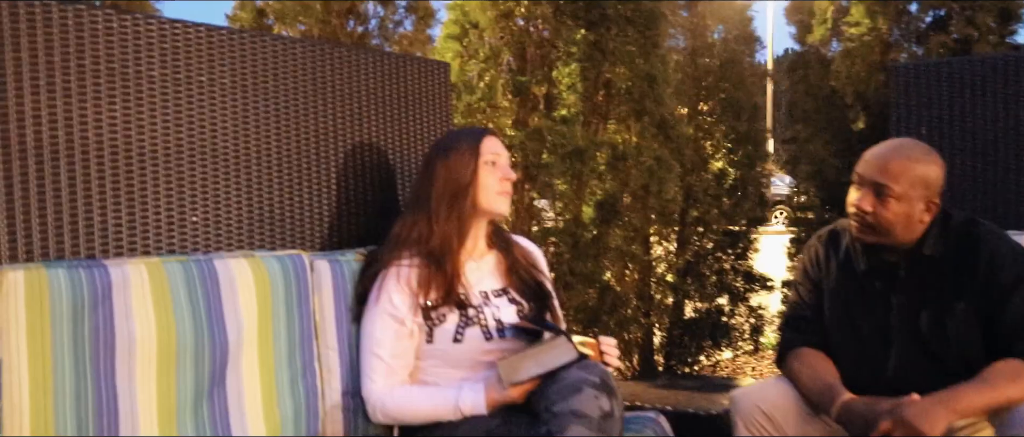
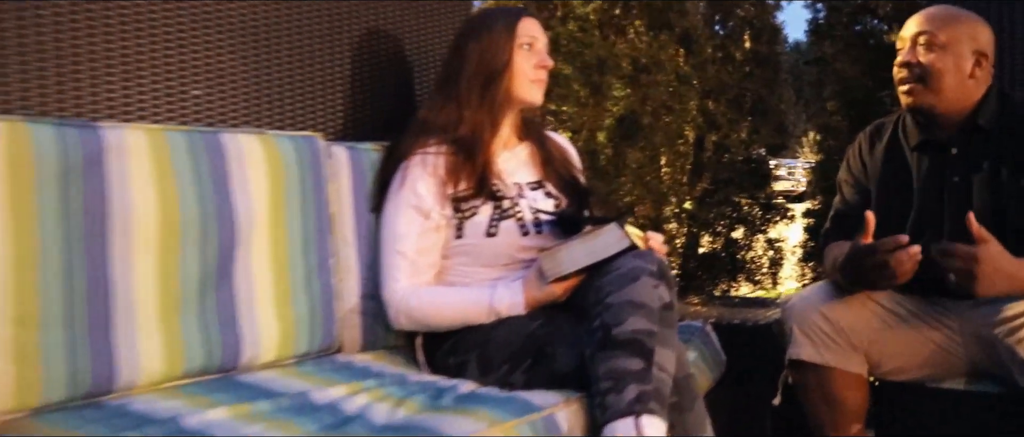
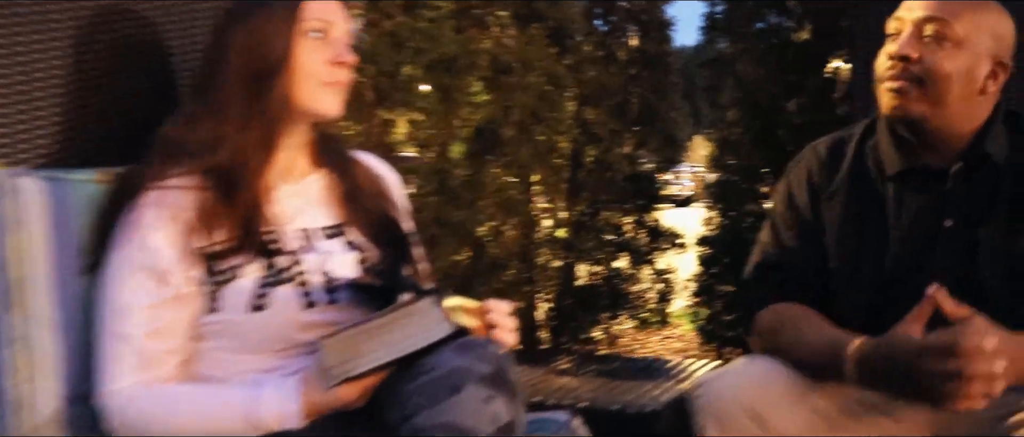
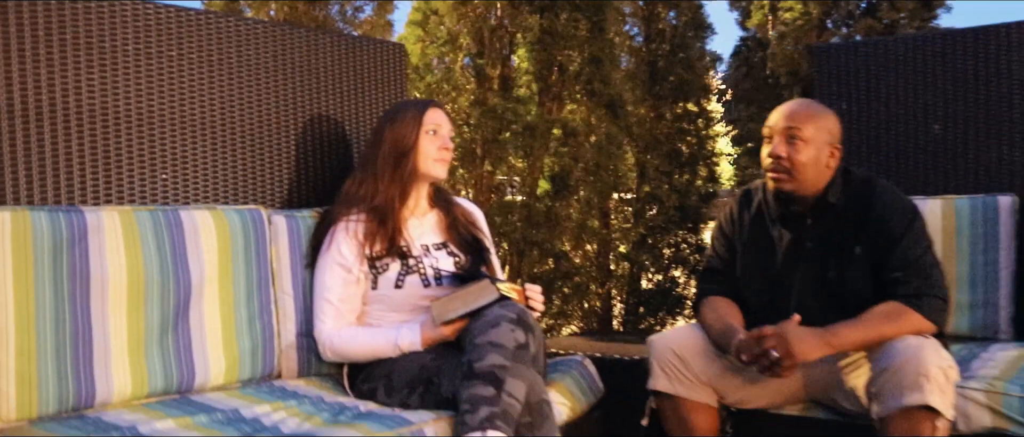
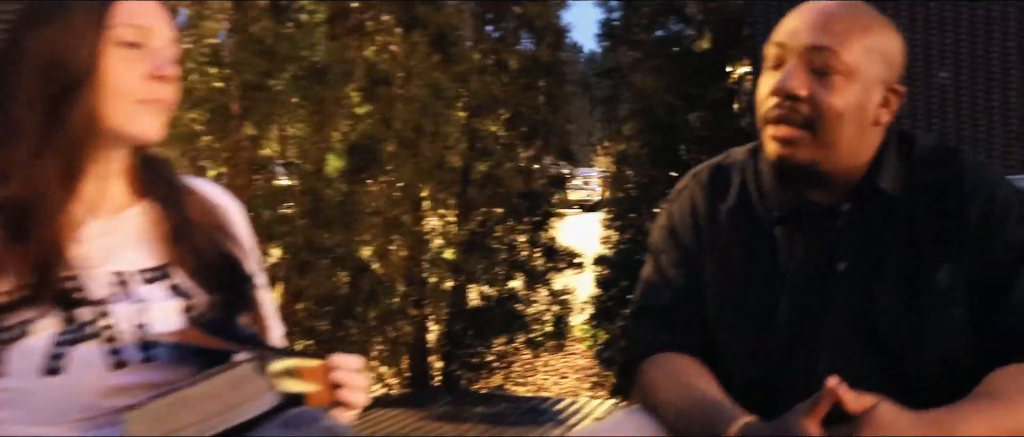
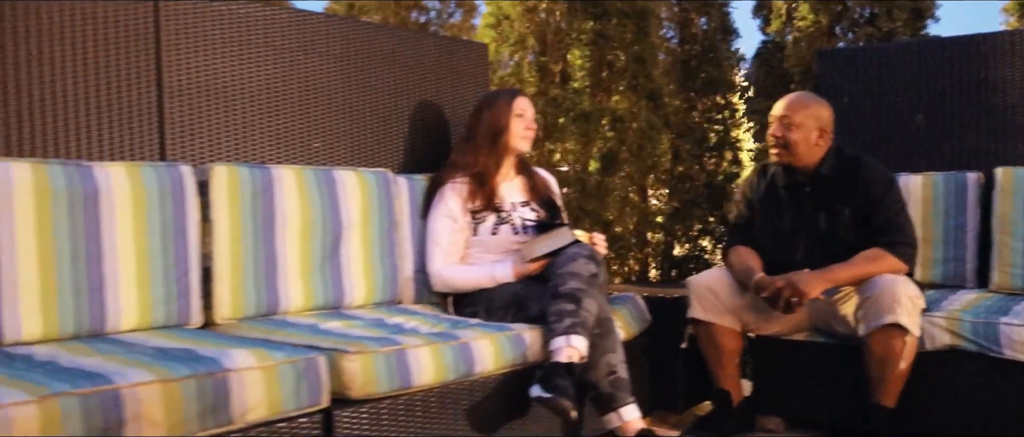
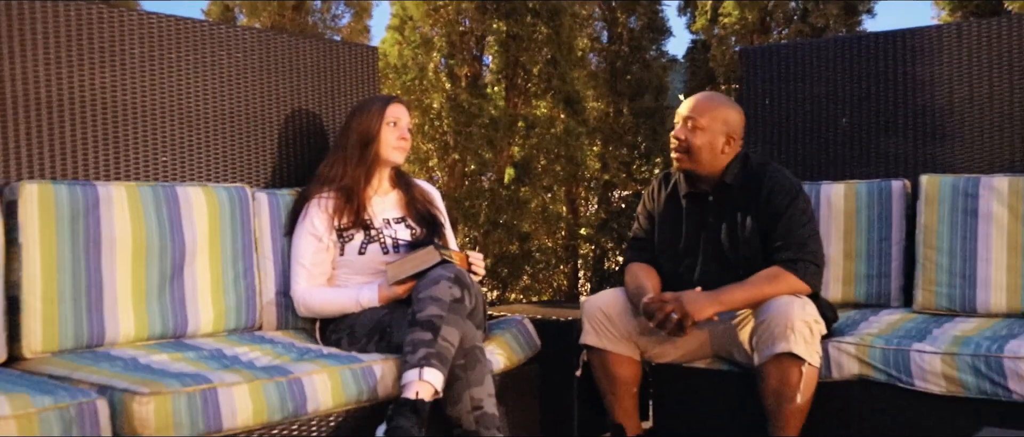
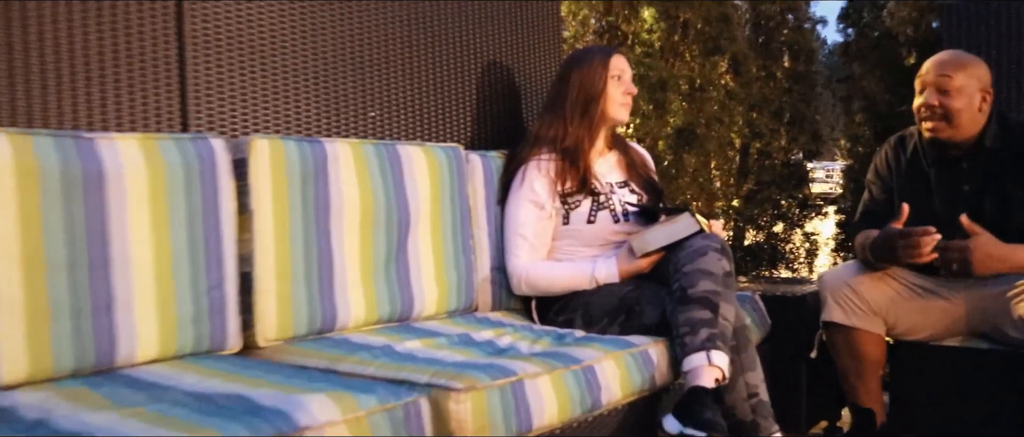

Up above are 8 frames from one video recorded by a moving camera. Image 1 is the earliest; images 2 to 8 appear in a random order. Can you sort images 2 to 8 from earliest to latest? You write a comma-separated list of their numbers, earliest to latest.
4, 7, 6, 8, 2, 3, 5
